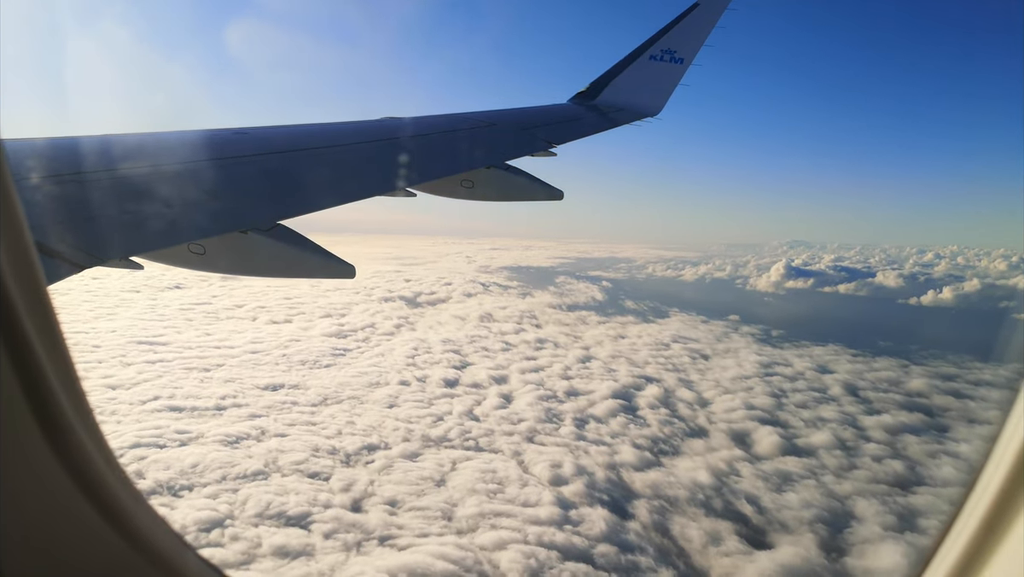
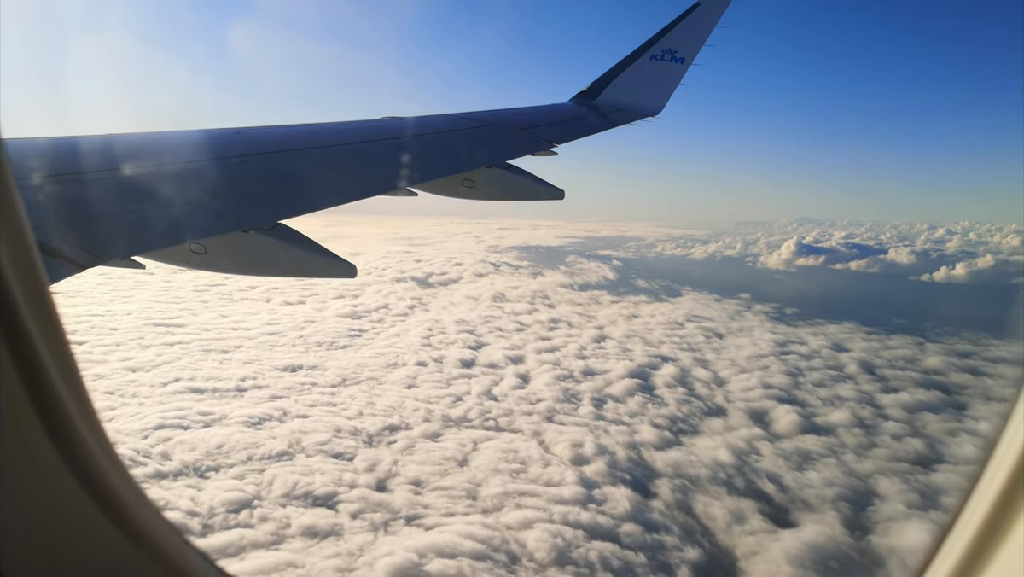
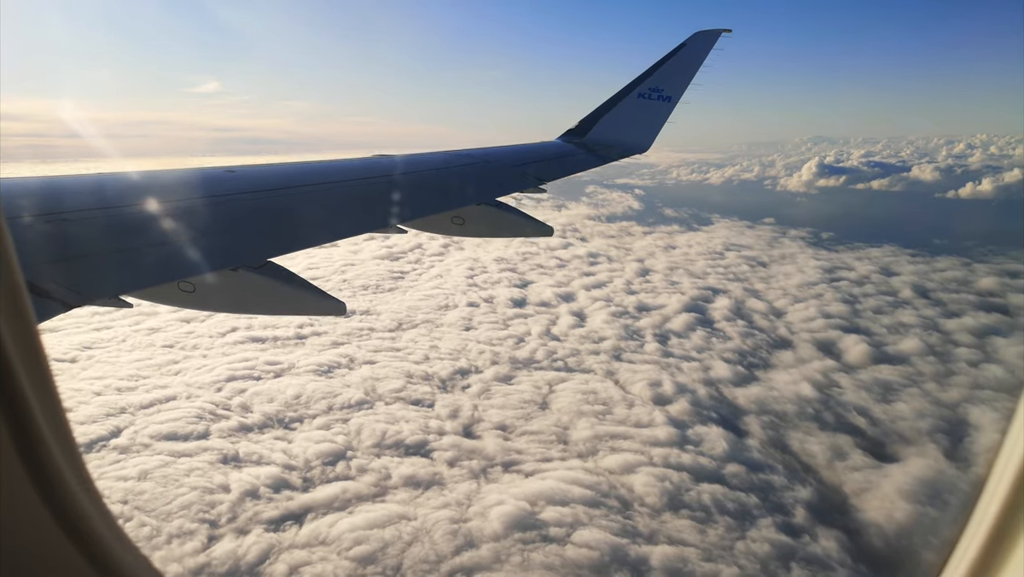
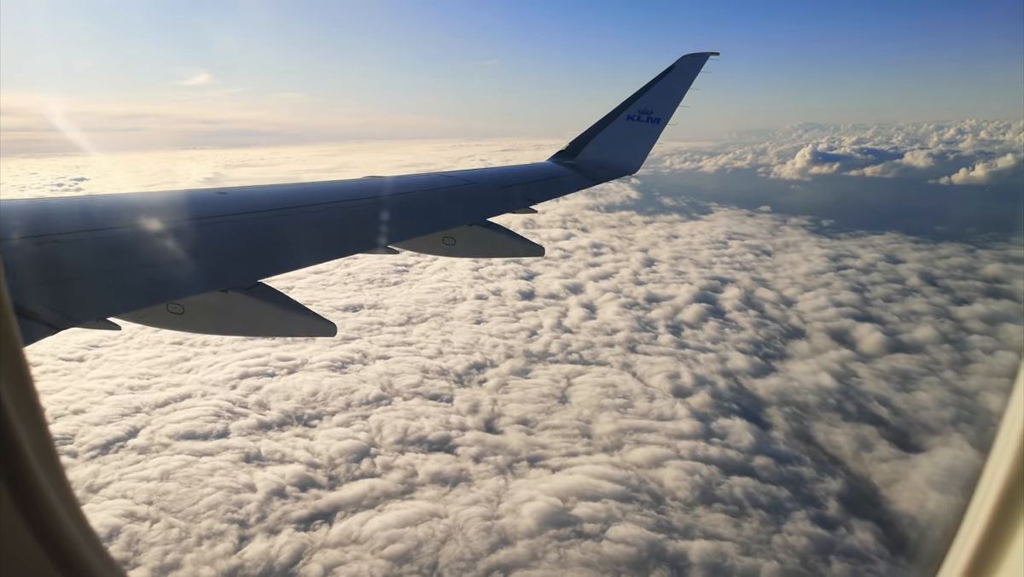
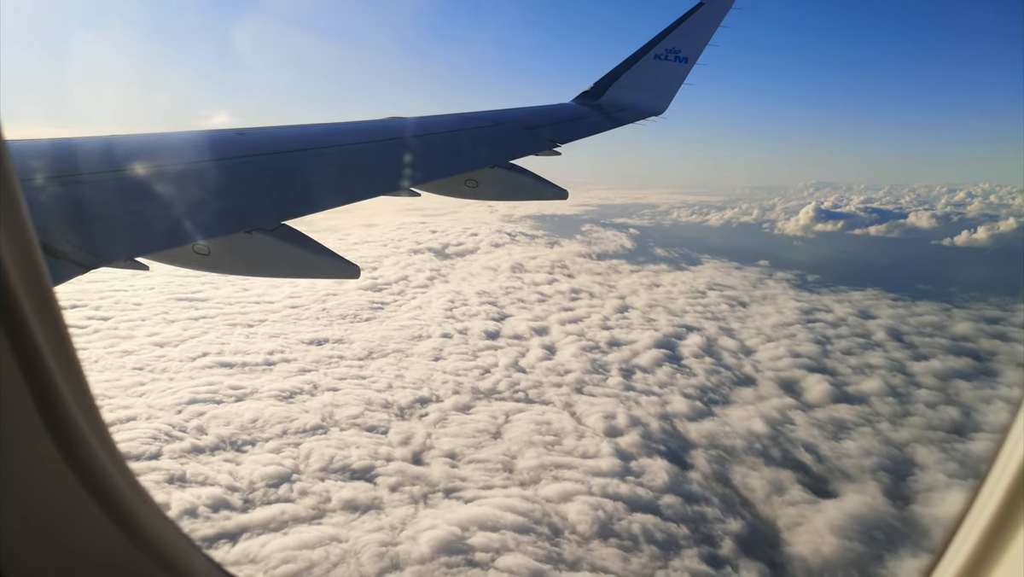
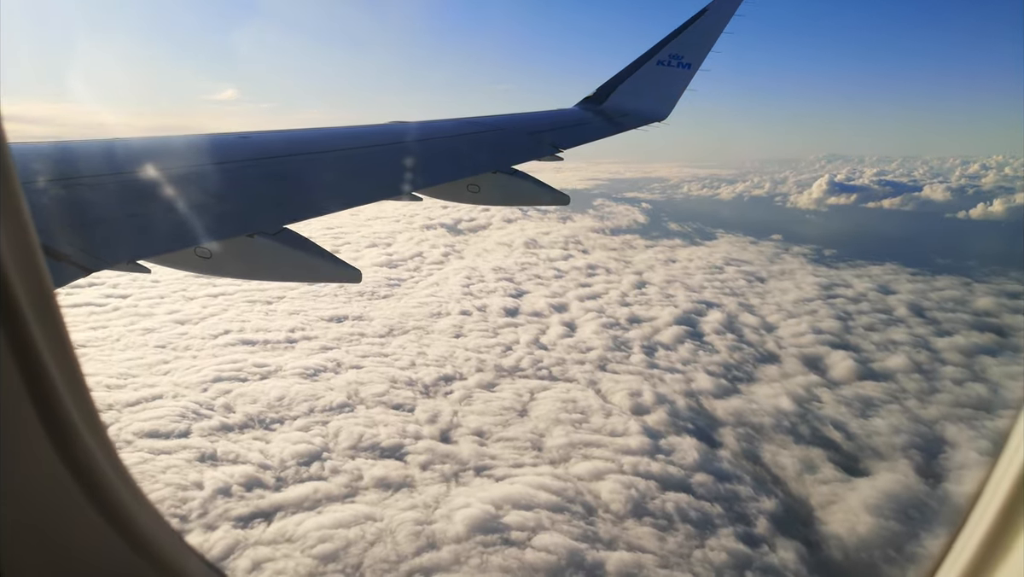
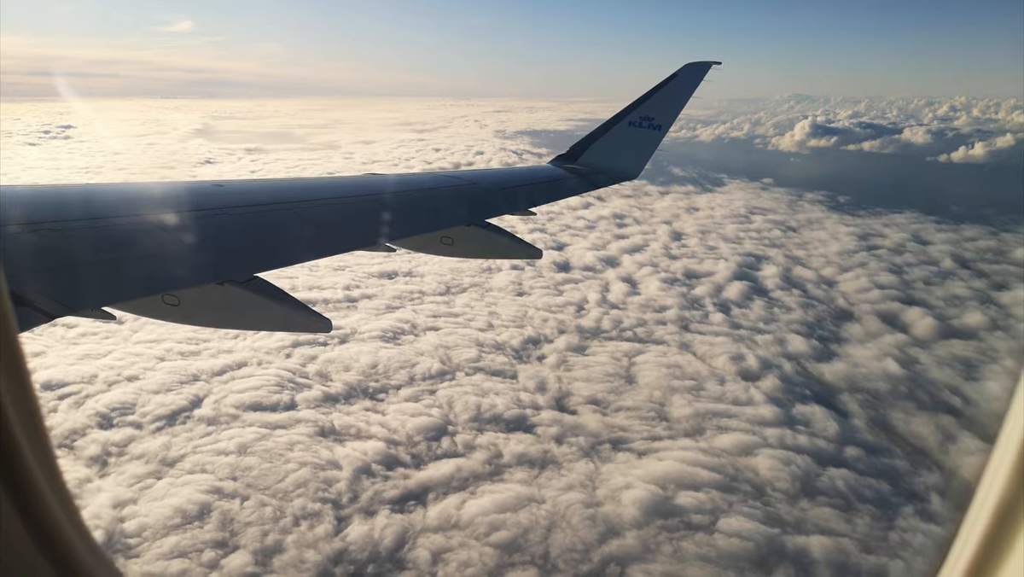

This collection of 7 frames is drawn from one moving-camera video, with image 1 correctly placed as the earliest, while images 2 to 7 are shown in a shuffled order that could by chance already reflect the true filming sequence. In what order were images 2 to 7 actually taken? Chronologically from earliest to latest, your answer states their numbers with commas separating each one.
2, 5, 6, 3, 4, 7
